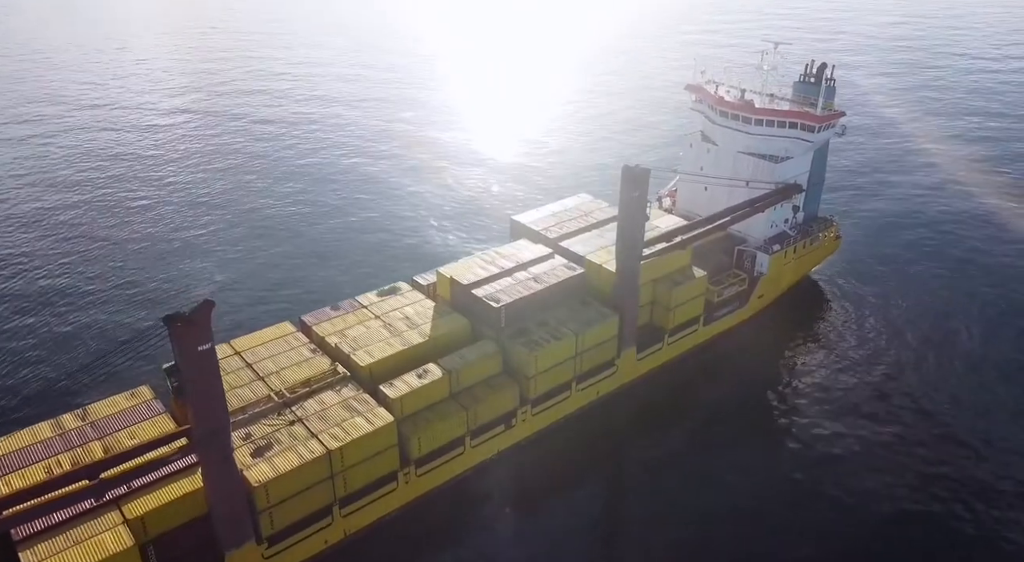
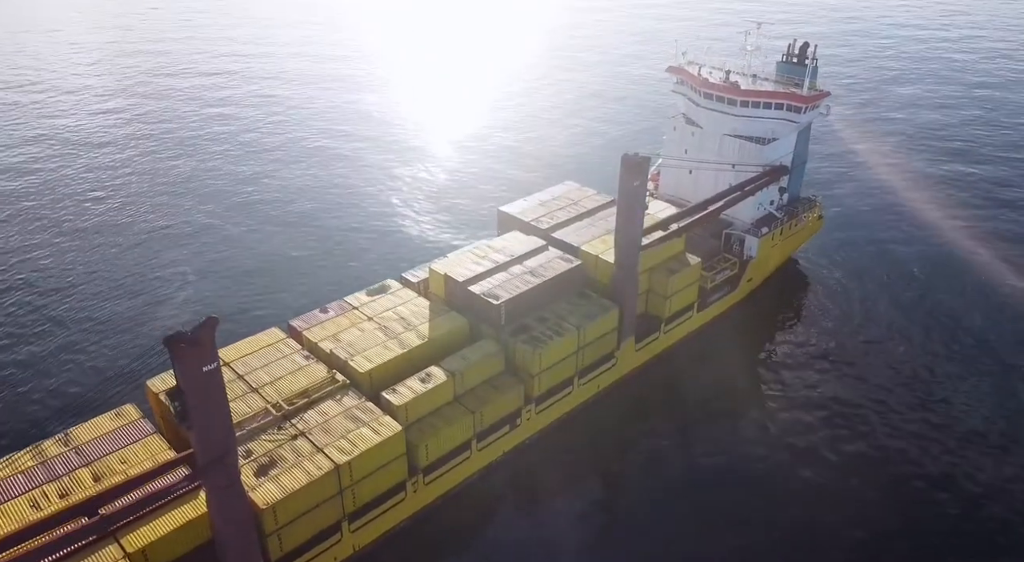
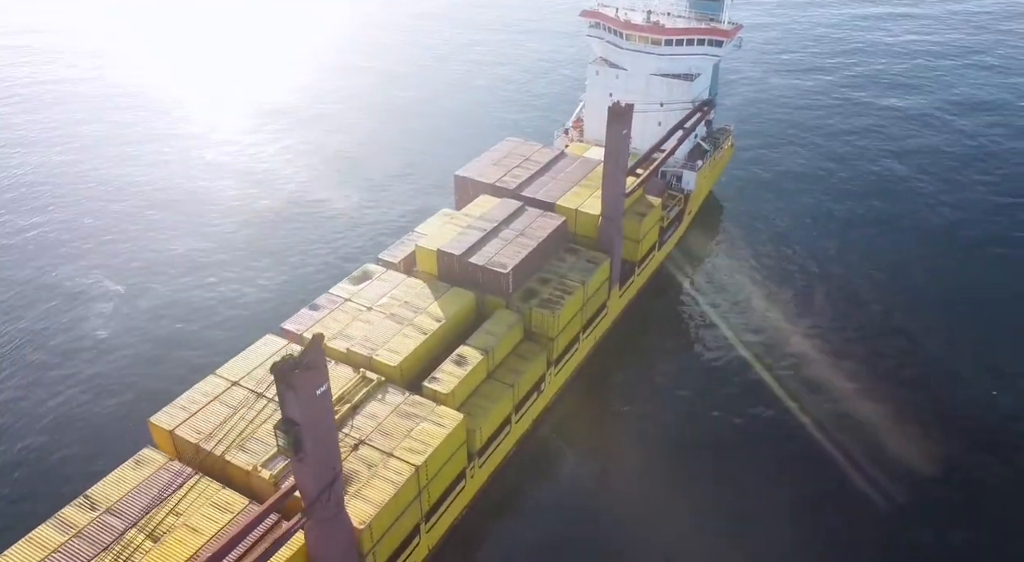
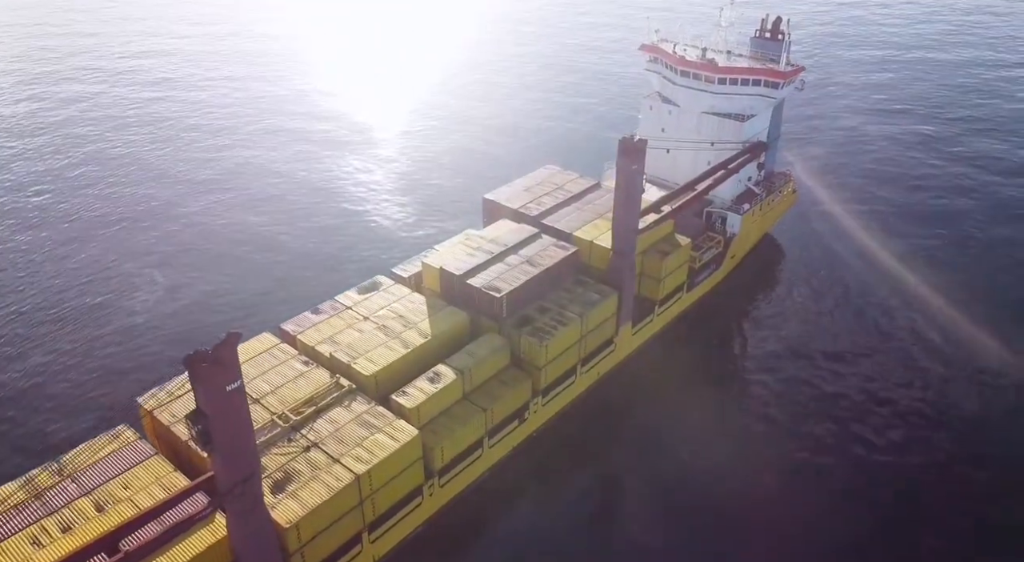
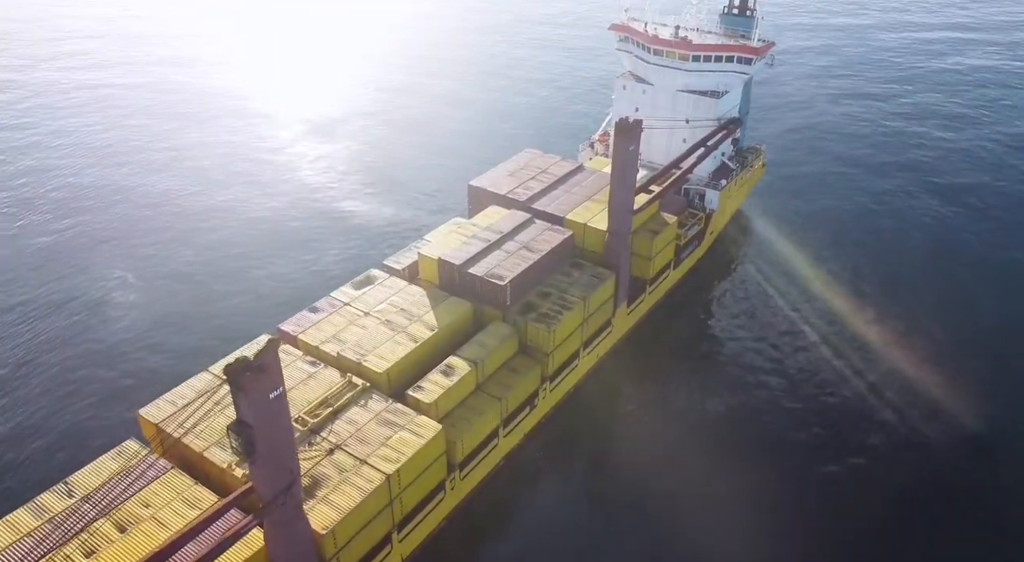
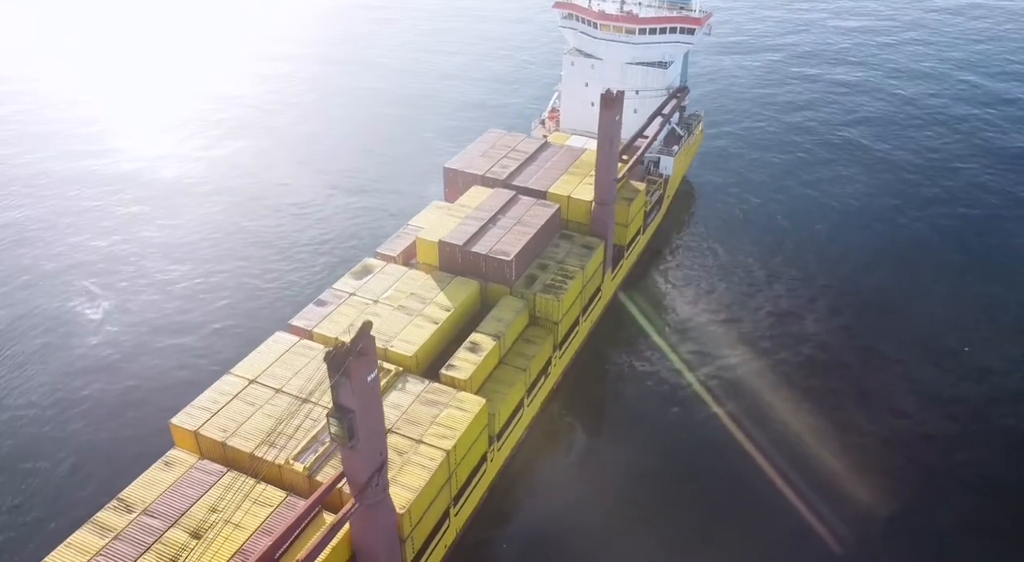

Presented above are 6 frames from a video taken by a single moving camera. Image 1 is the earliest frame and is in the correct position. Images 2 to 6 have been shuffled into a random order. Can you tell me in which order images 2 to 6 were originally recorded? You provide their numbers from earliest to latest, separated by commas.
2, 4, 5, 3, 6
